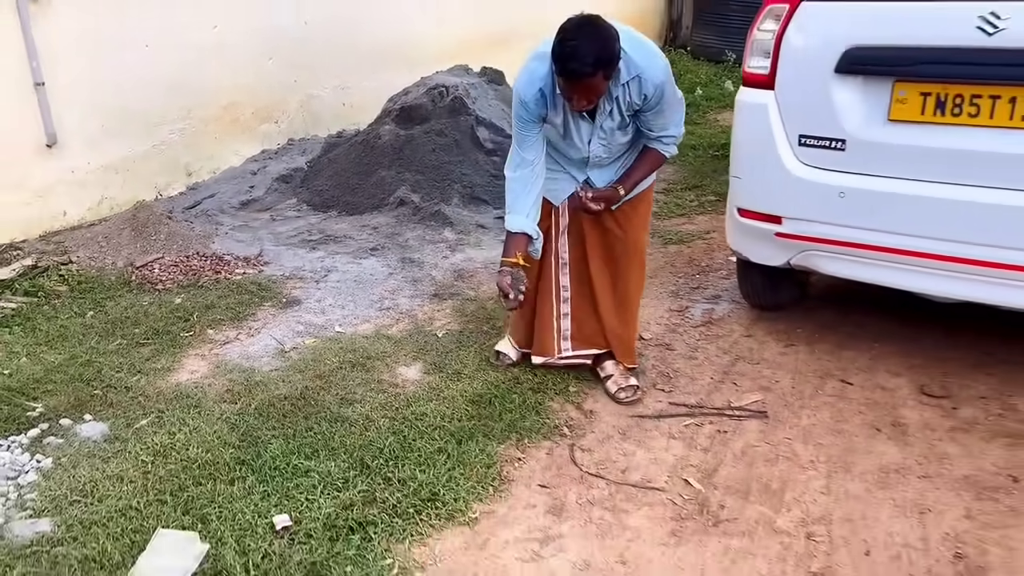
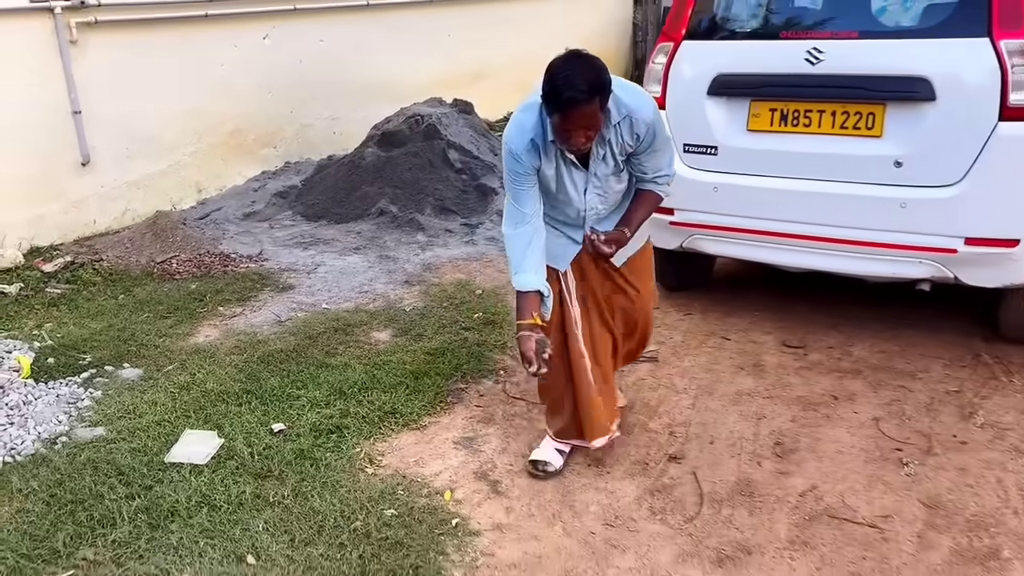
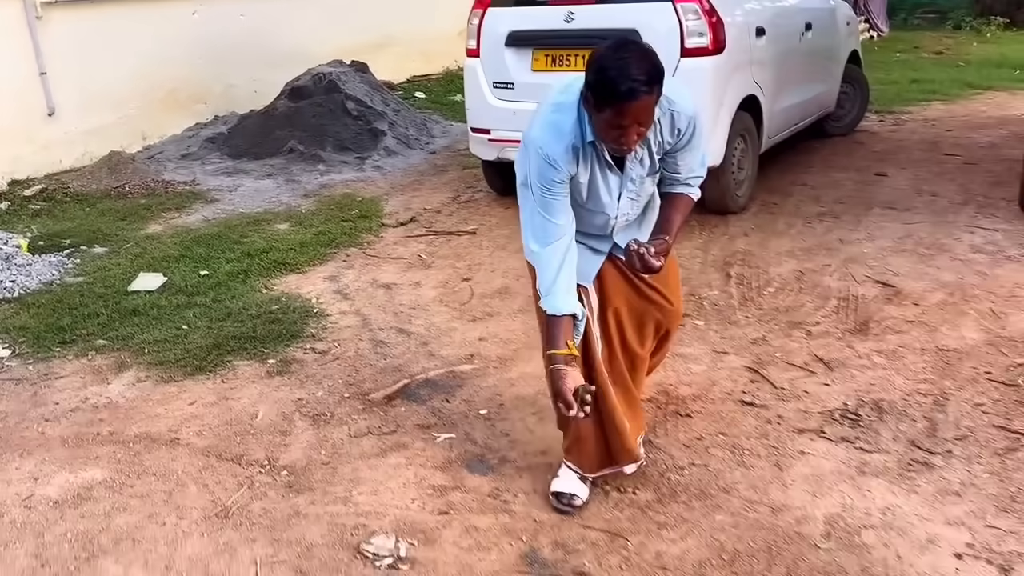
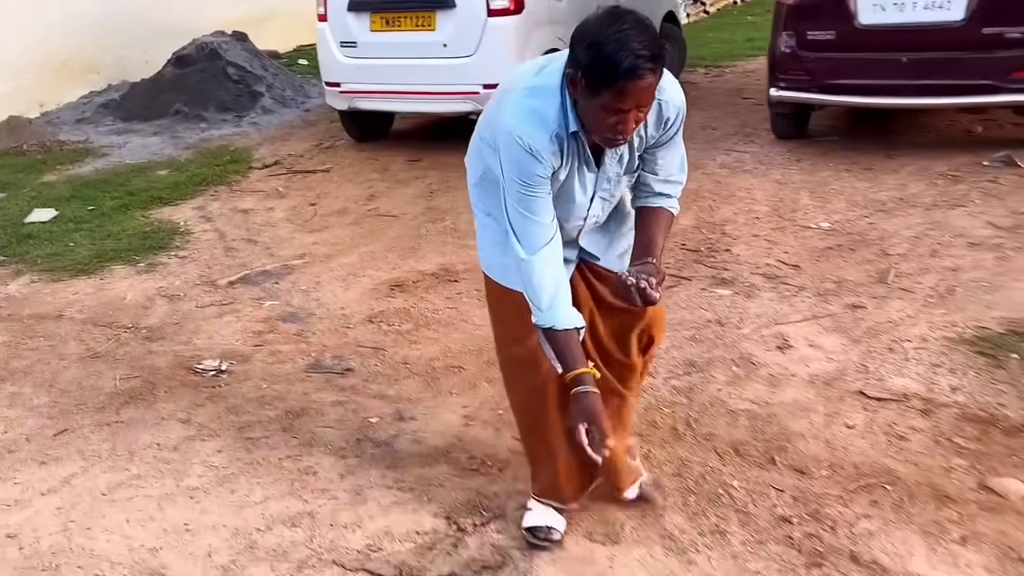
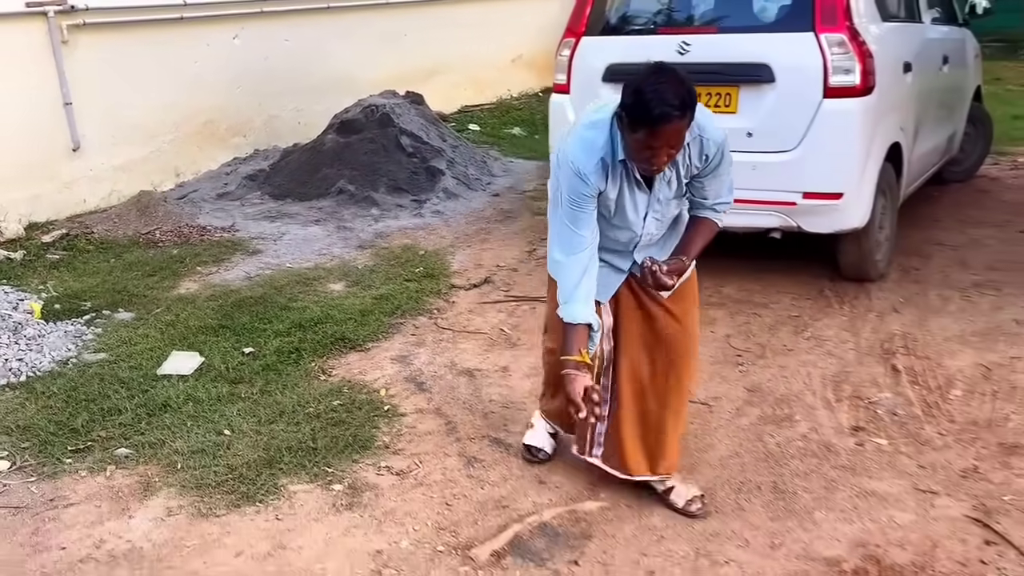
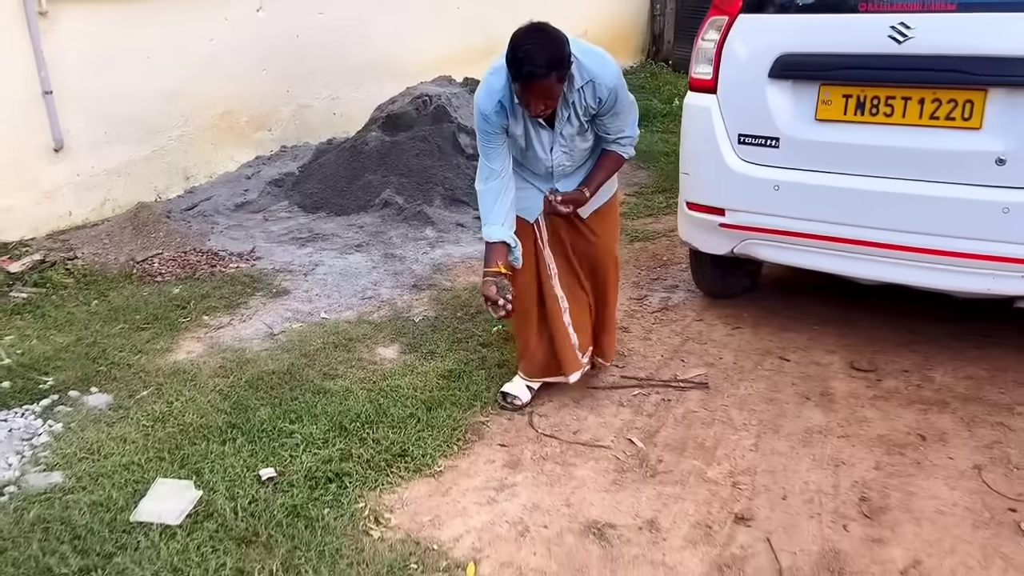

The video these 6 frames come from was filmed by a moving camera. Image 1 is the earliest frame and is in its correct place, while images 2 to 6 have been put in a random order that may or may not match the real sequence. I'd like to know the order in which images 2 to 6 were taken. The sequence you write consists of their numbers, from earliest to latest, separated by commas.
6, 2, 5, 3, 4
